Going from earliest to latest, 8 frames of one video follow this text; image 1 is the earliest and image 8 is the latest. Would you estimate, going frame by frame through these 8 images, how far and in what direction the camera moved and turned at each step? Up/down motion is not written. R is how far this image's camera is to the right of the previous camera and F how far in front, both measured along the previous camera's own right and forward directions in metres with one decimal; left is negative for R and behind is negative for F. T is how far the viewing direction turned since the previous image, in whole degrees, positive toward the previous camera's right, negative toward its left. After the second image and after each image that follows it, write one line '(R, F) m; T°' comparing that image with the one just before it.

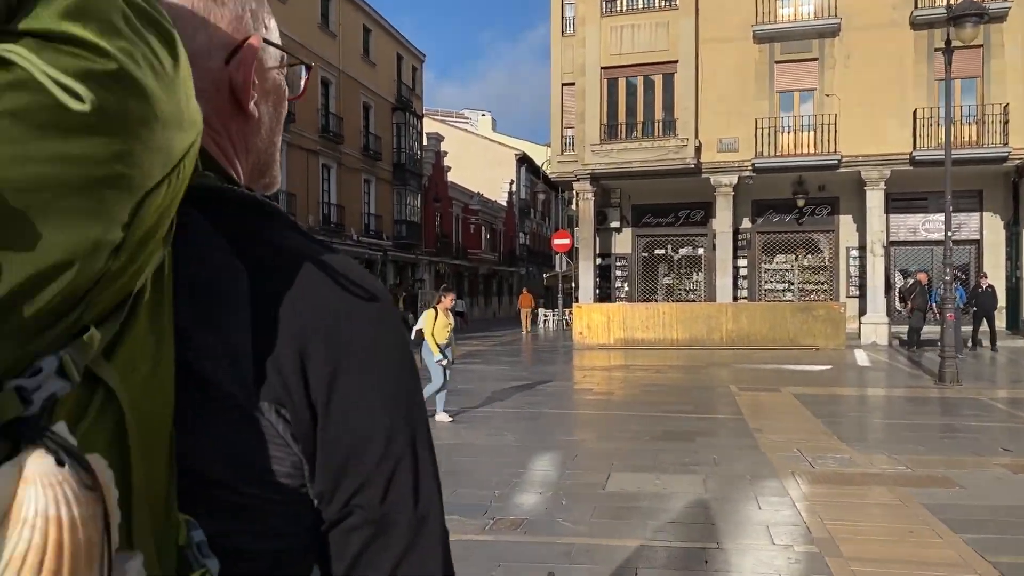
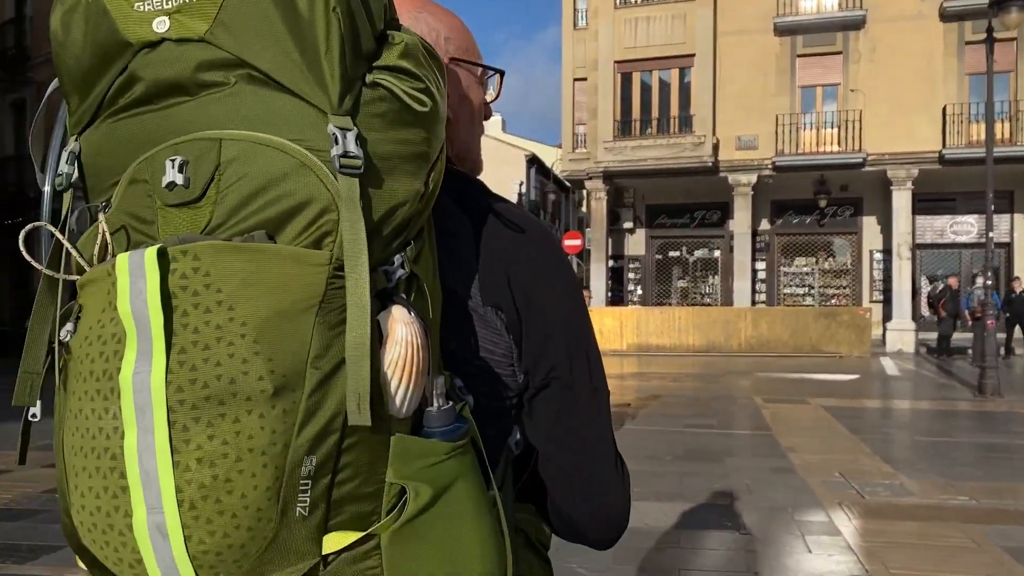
(0.0, +0.7) m; -1°
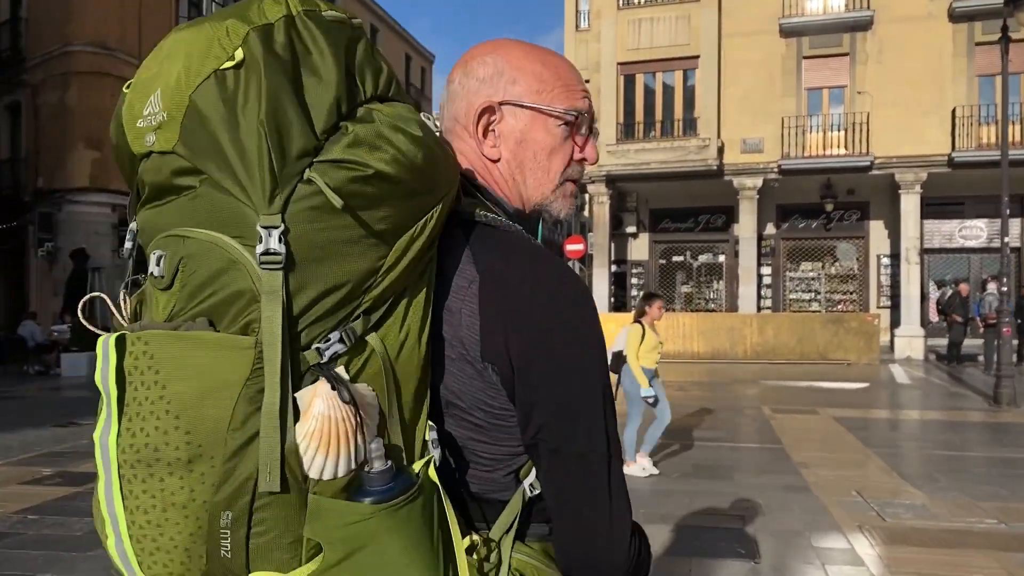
(0.0, +0.3) m; 0°
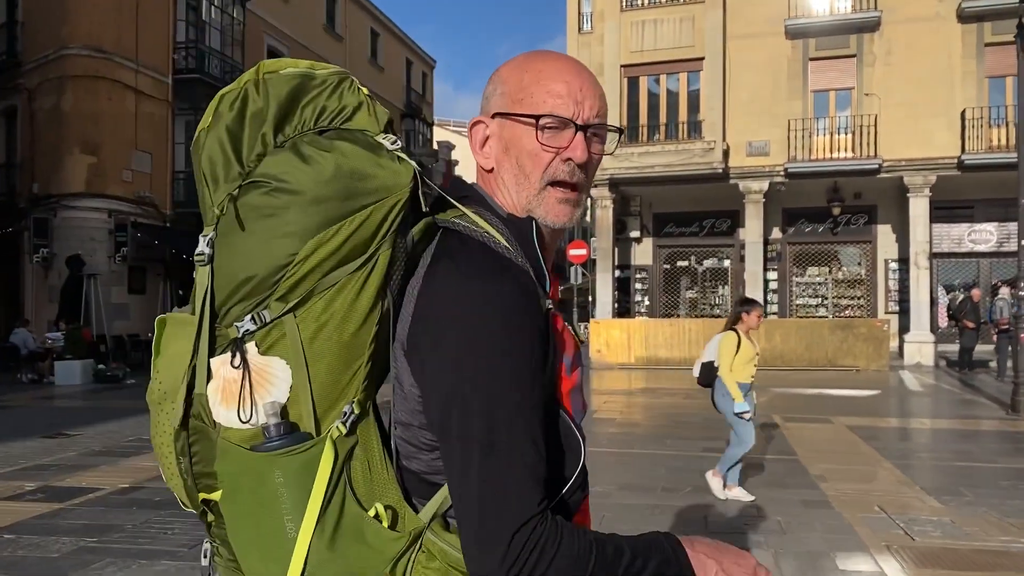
(0.0, +0.3) m; 0°
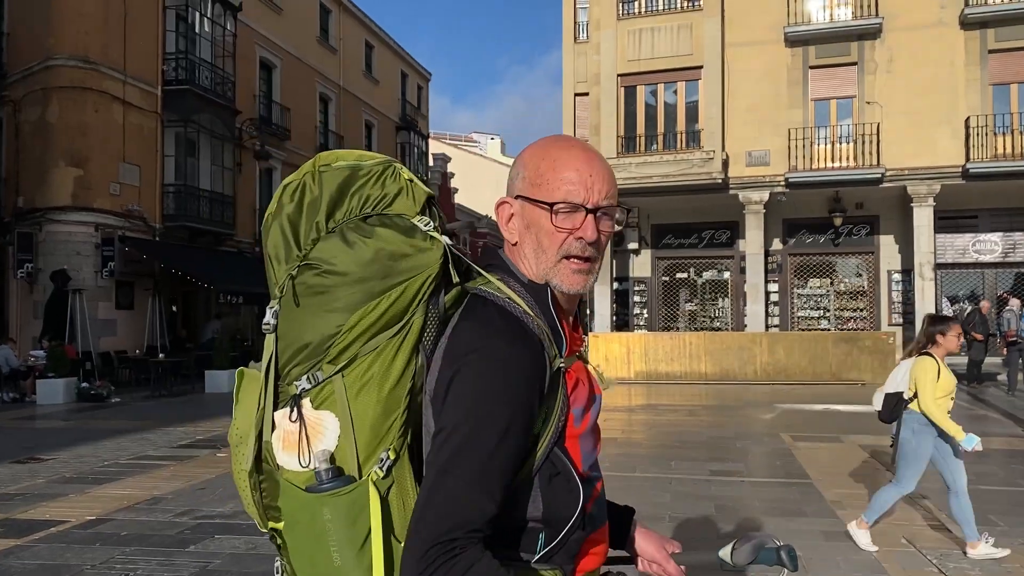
(0.0, +0.4) m; 0°
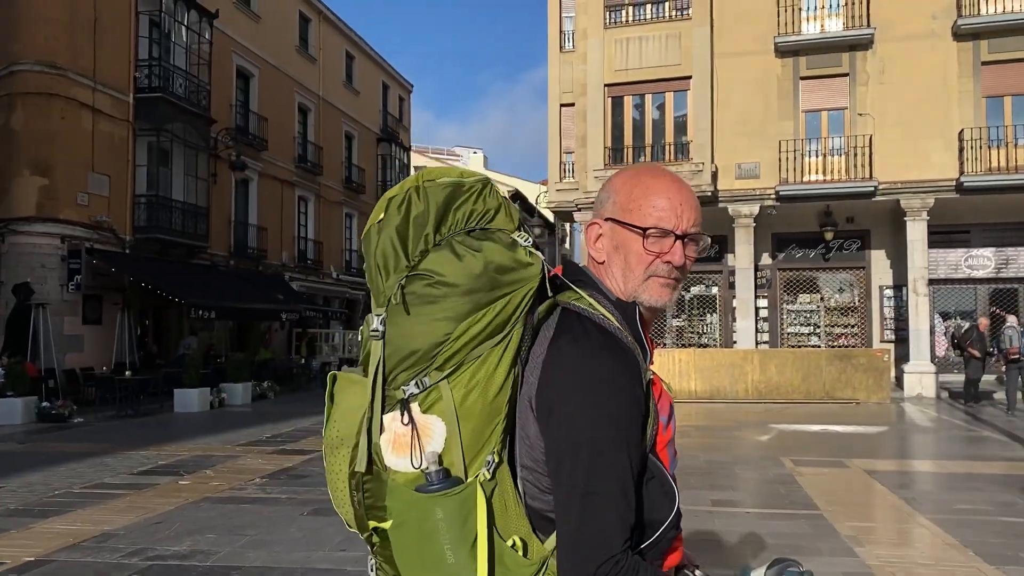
(0.0, +0.5) m; +1°
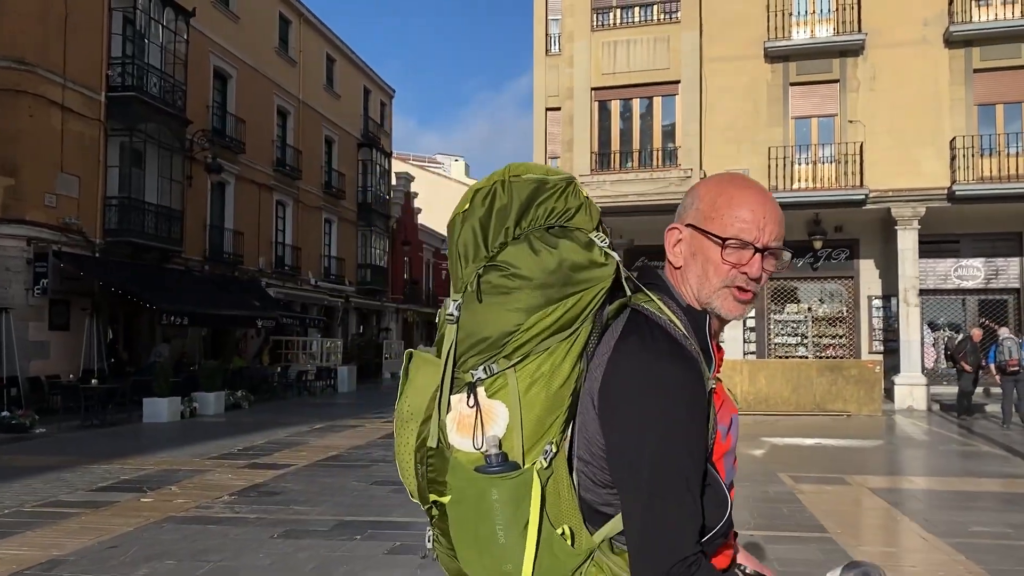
(-0.1, +0.4) m; +1°
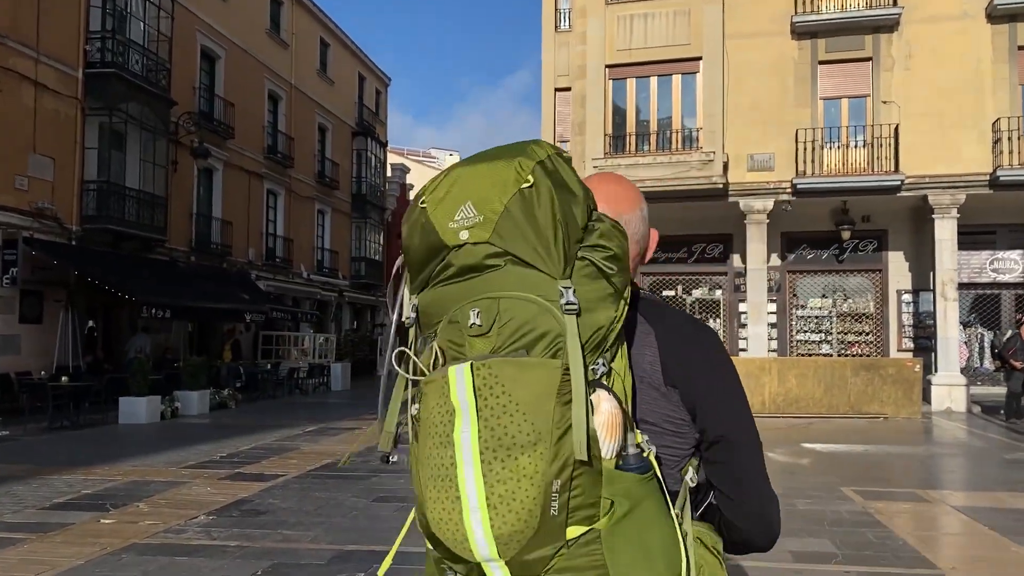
(-0.3, +1.0) m; +1°
